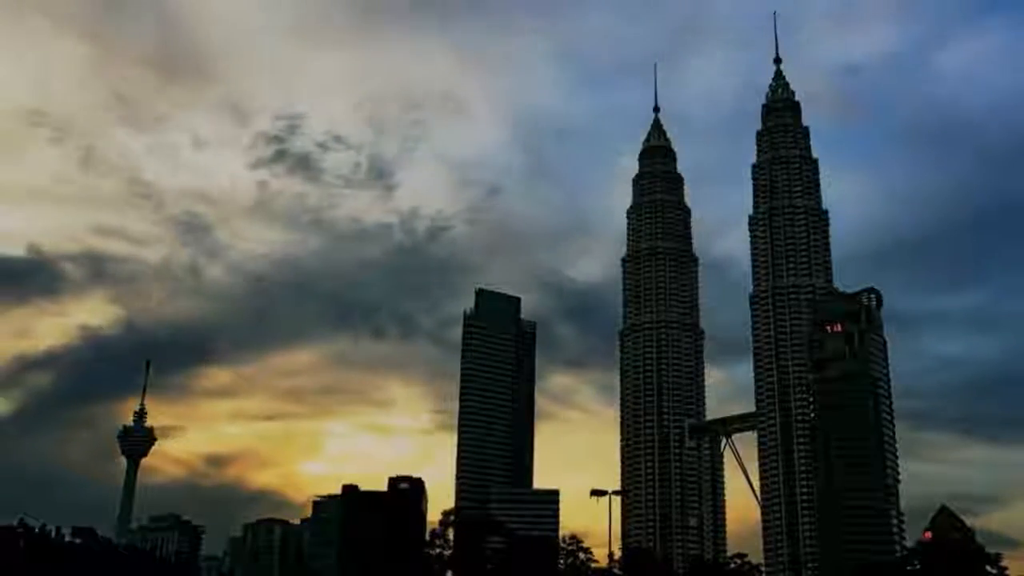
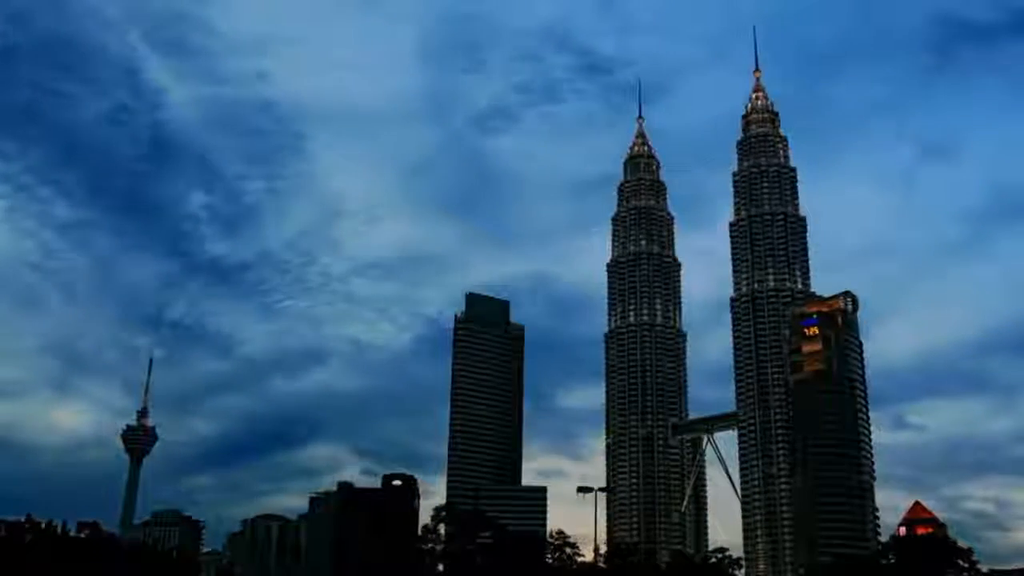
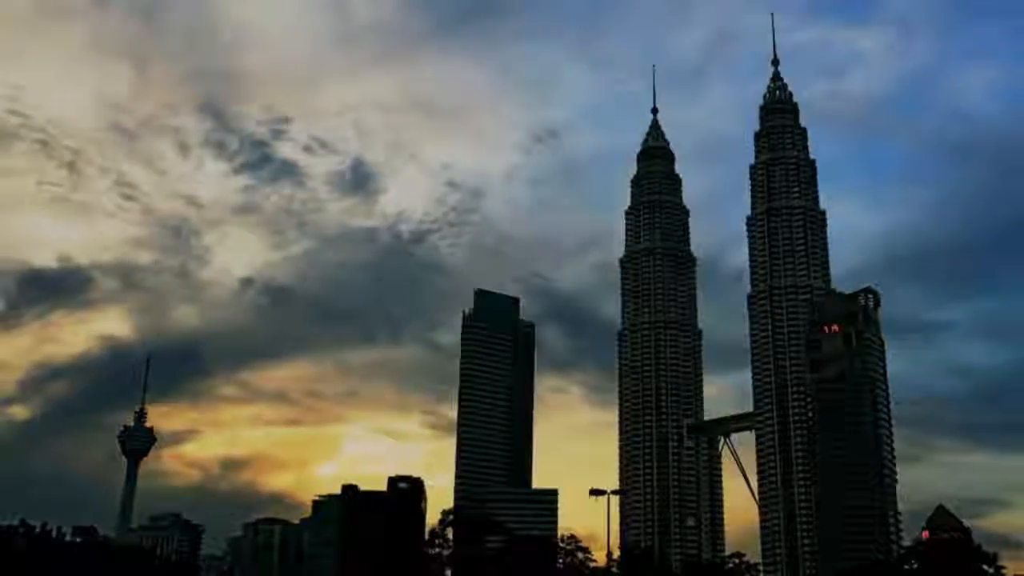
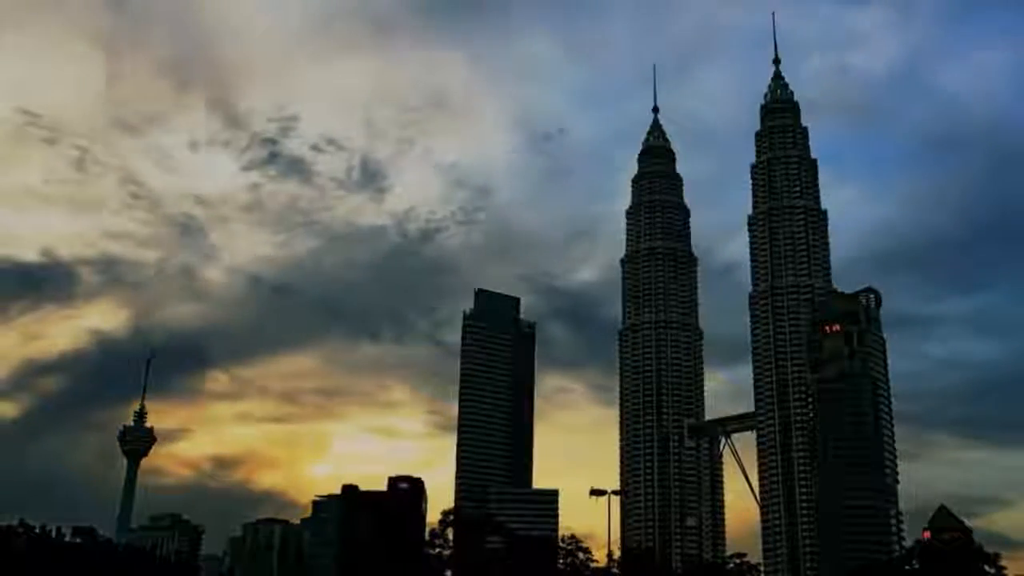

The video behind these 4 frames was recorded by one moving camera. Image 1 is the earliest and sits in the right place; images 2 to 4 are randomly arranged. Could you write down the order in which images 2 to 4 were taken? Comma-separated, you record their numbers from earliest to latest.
4, 3, 2
